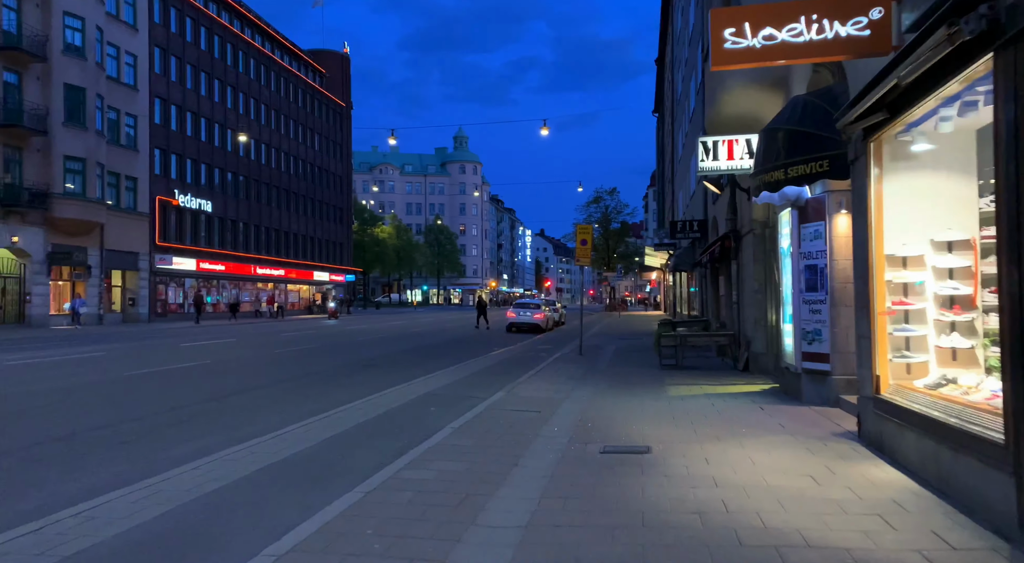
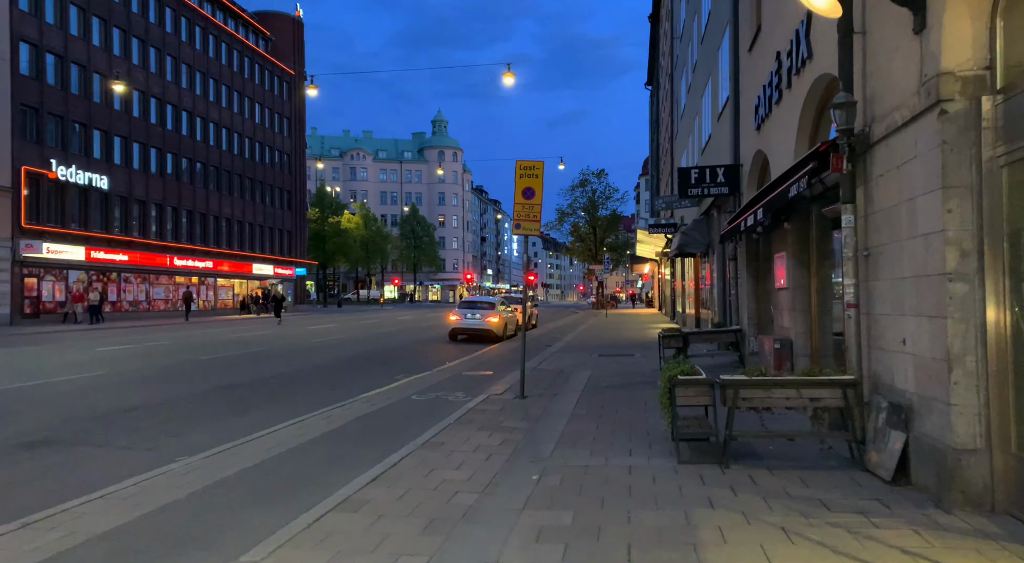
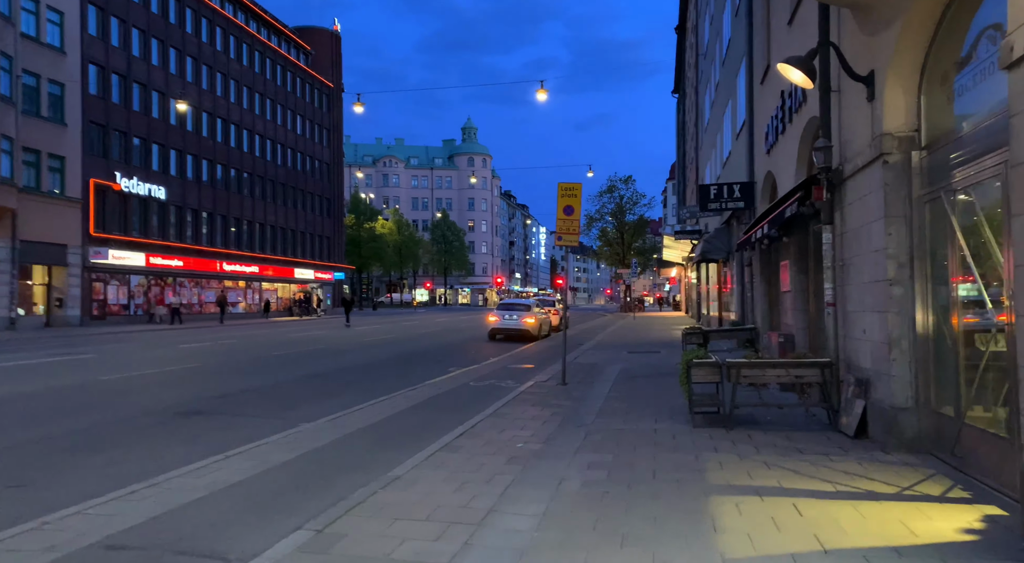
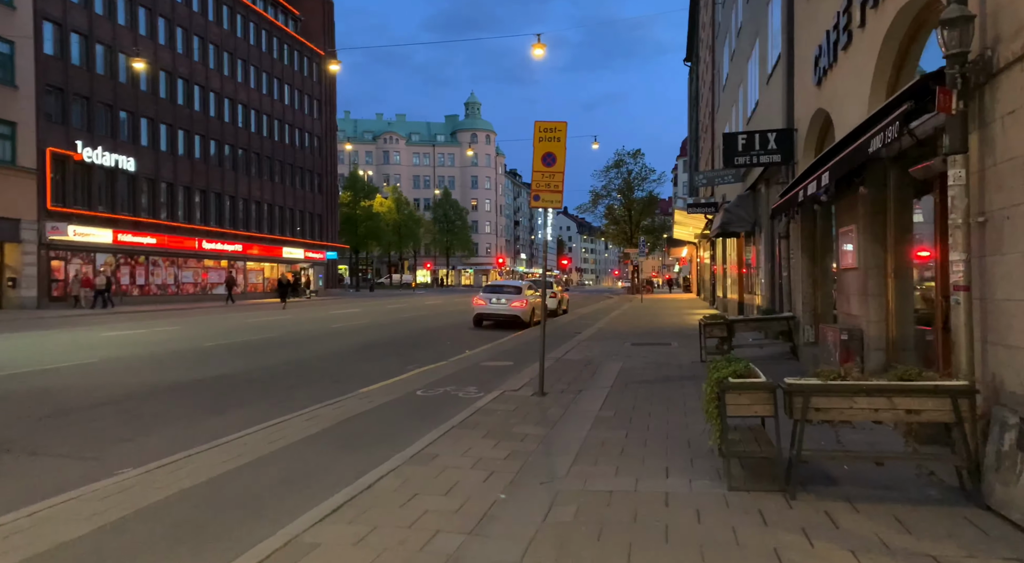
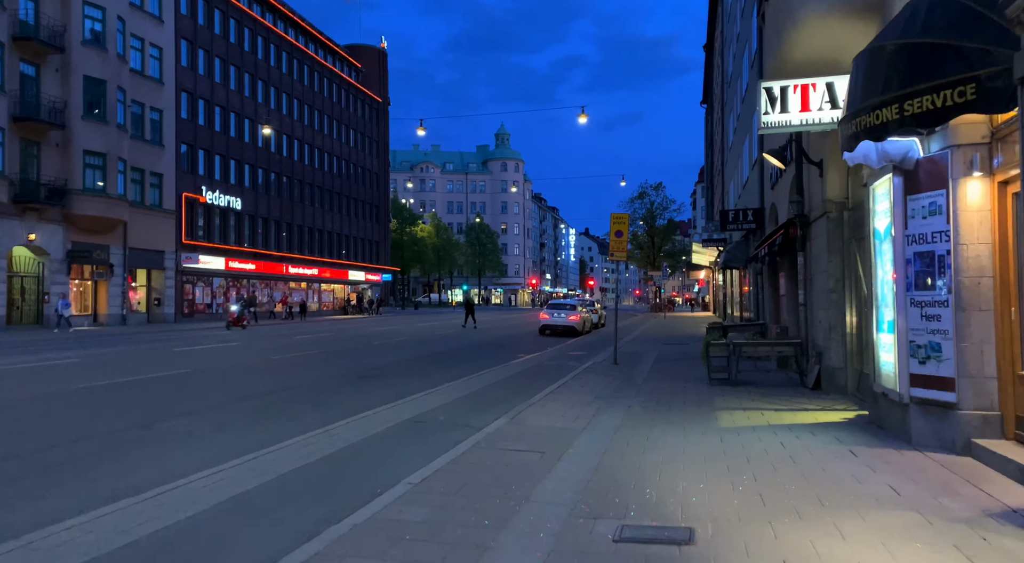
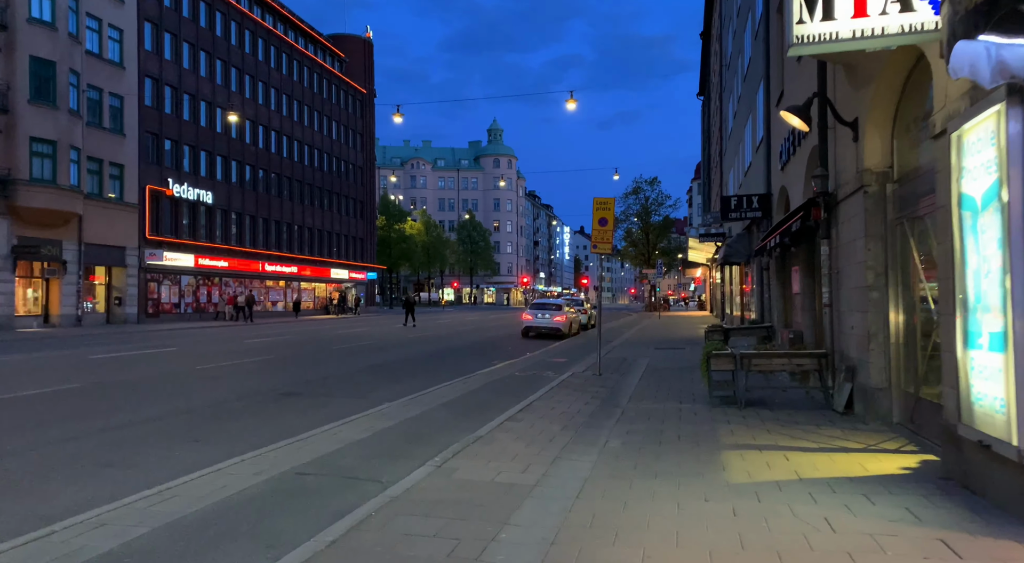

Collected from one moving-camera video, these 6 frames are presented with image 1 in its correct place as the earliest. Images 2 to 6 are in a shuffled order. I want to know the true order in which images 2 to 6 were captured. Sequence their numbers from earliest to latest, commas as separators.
5, 6, 3, 2, 4
